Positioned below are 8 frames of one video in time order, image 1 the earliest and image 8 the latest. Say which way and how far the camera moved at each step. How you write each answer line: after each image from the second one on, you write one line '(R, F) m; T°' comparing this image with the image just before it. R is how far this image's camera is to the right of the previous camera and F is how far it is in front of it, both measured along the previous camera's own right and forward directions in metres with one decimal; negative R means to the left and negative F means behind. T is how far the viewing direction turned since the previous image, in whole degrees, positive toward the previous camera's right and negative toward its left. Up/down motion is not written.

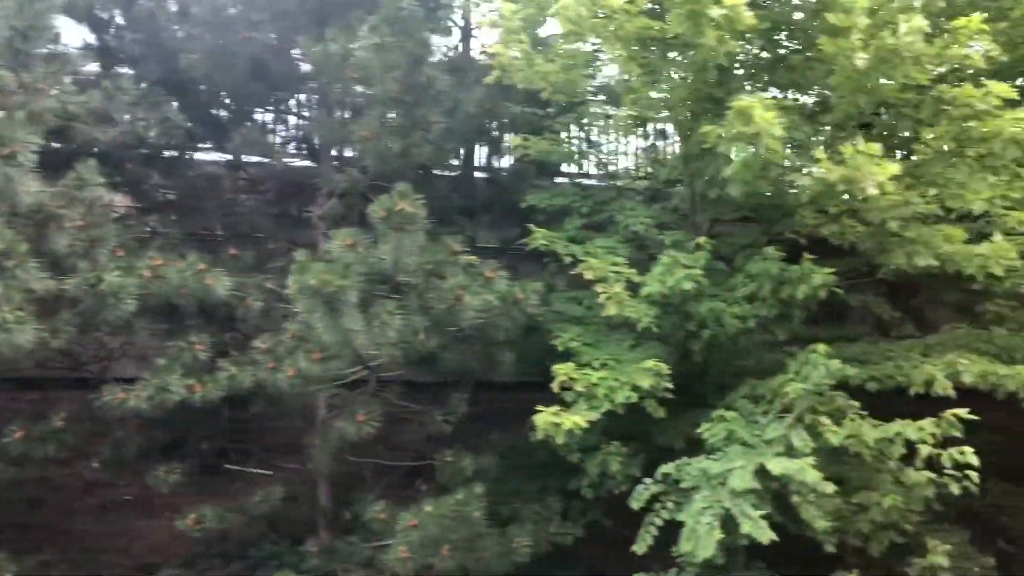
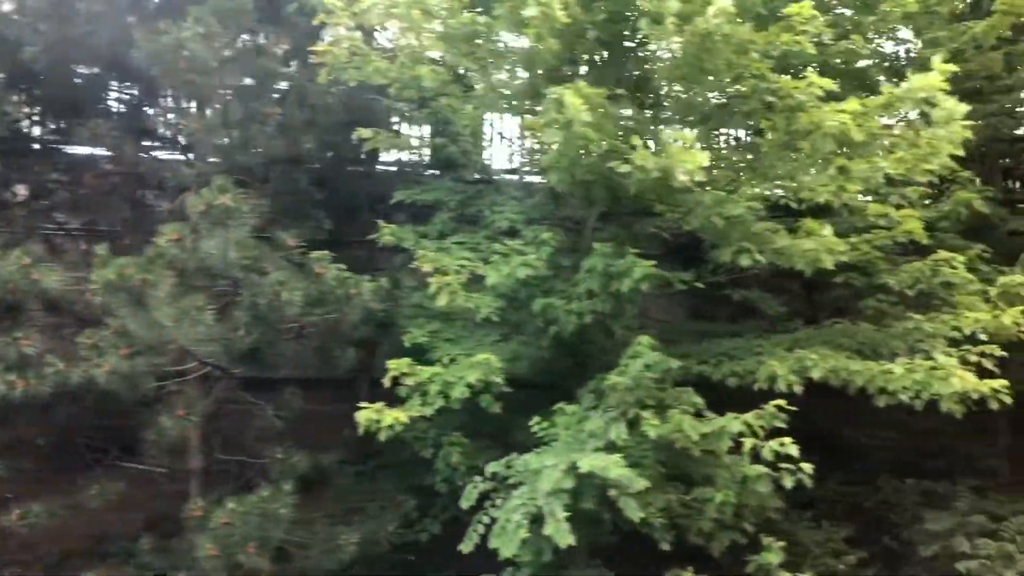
(+0.8, +0.1) m; 0°
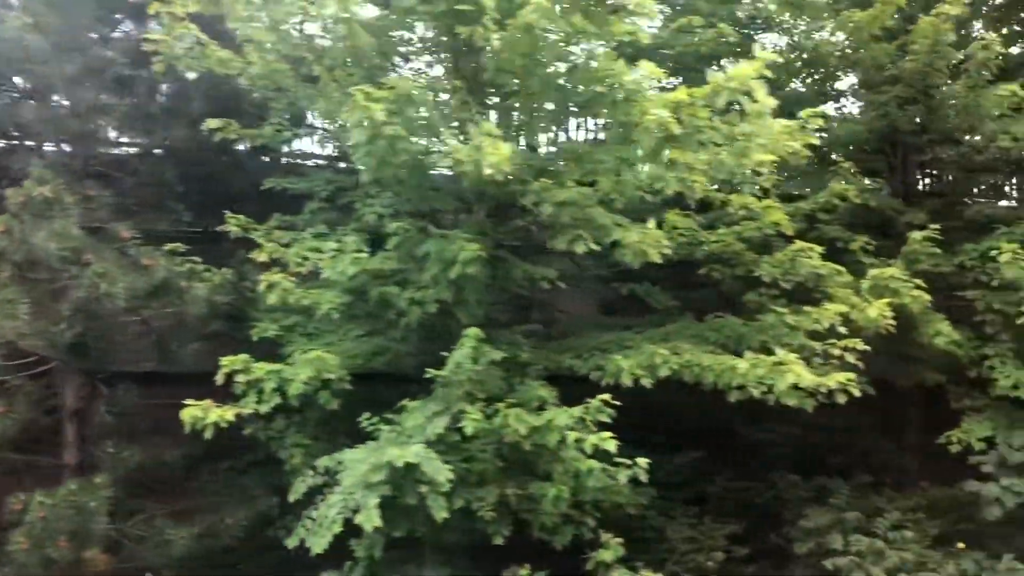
(+0.8, +0.1) m; 0°
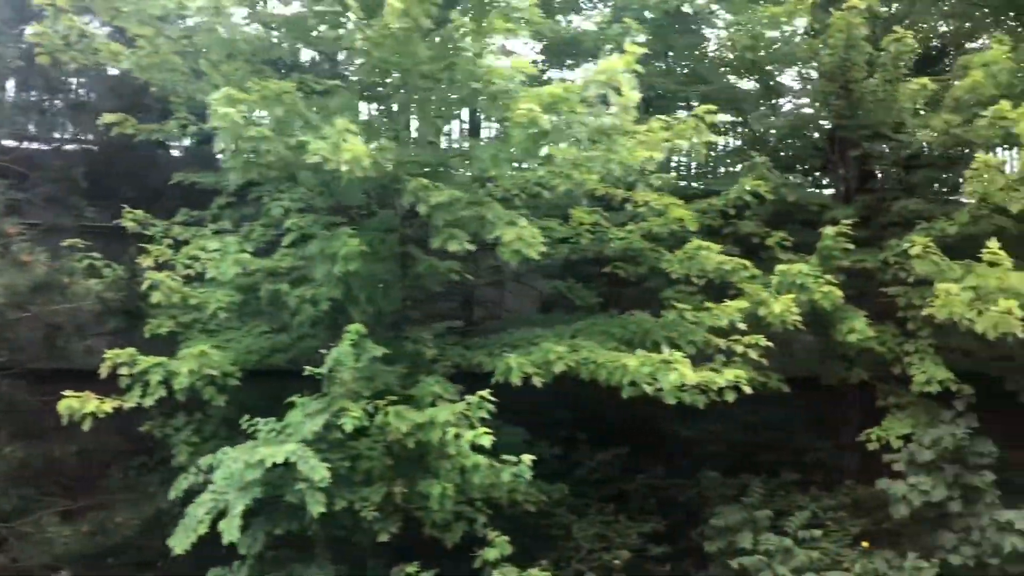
(+0.5, 0.0) m; 0°
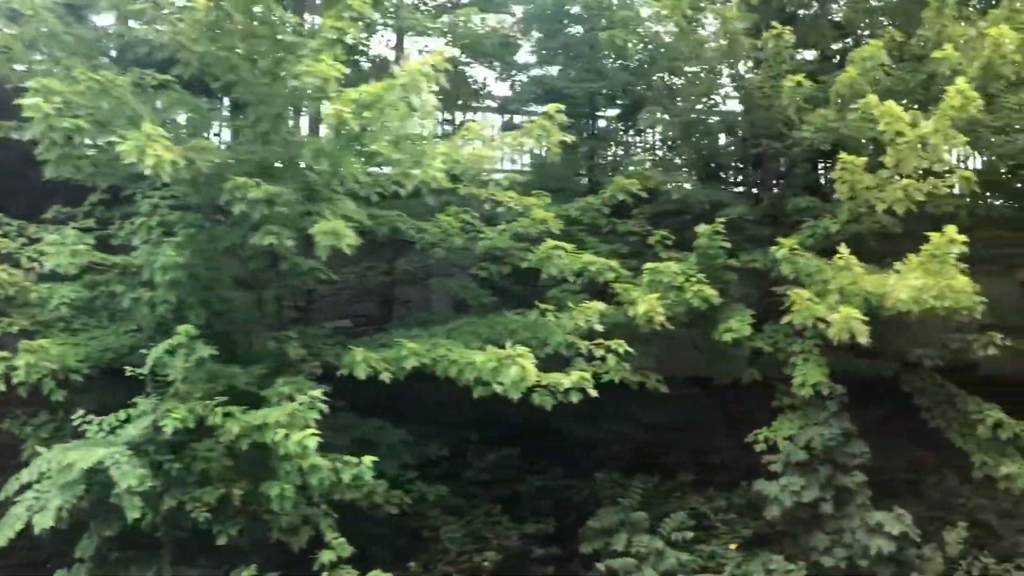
(+0.7, +0.1) m; 0°
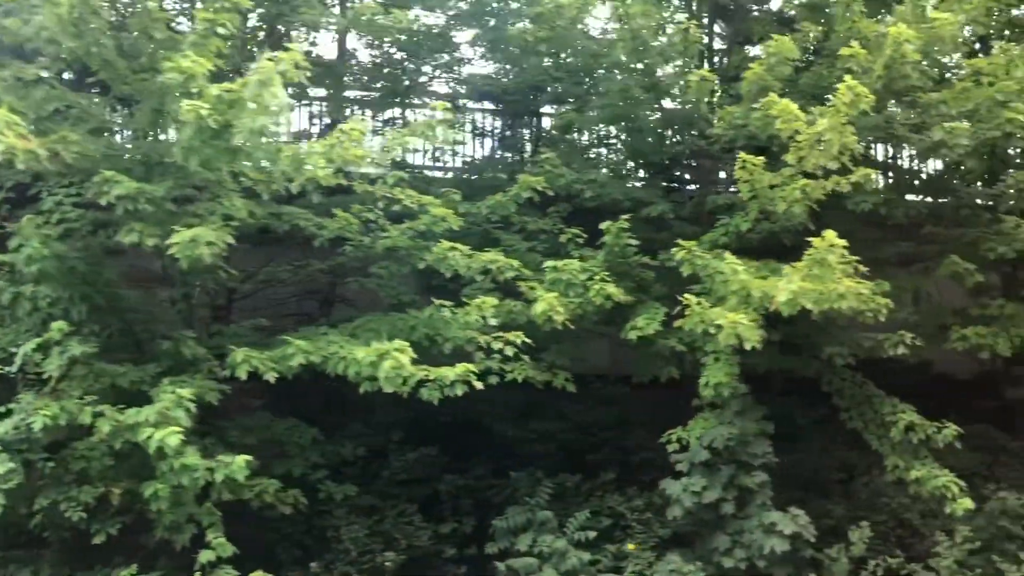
(+0.6, 0.0) m; 0°
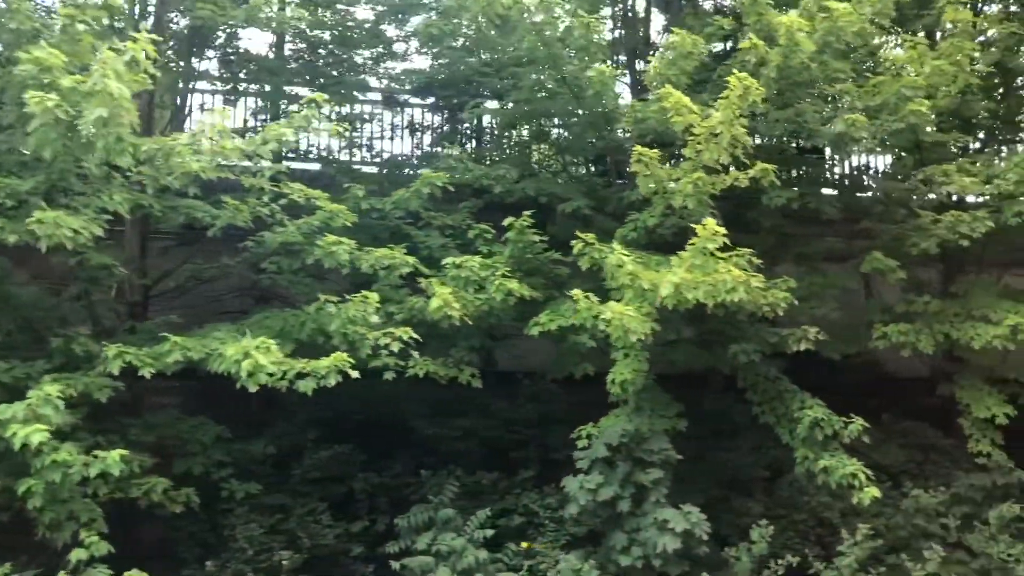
(+0.6, +0.1) m; 0°
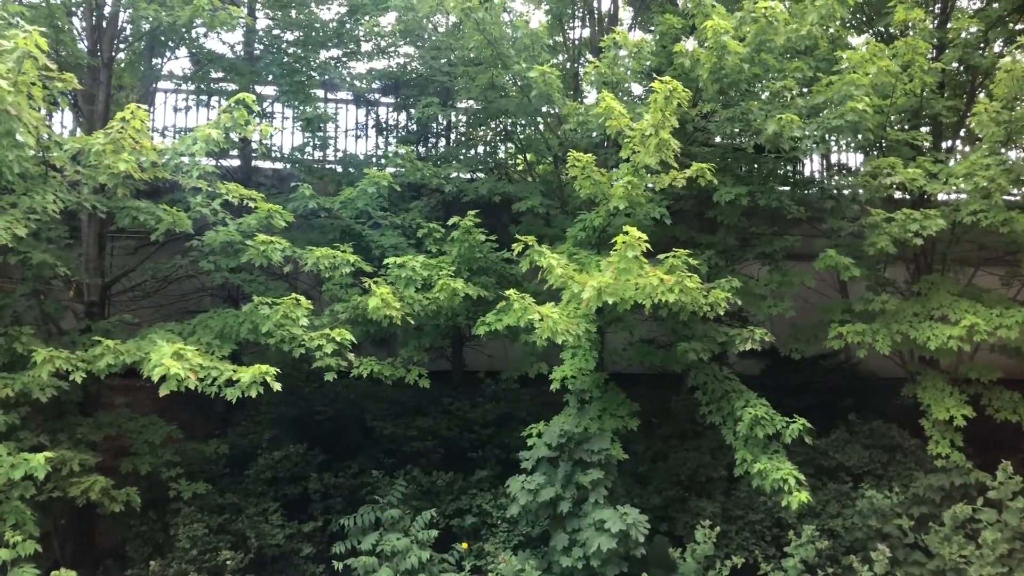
(+0.4, 0.0) m; -1°
